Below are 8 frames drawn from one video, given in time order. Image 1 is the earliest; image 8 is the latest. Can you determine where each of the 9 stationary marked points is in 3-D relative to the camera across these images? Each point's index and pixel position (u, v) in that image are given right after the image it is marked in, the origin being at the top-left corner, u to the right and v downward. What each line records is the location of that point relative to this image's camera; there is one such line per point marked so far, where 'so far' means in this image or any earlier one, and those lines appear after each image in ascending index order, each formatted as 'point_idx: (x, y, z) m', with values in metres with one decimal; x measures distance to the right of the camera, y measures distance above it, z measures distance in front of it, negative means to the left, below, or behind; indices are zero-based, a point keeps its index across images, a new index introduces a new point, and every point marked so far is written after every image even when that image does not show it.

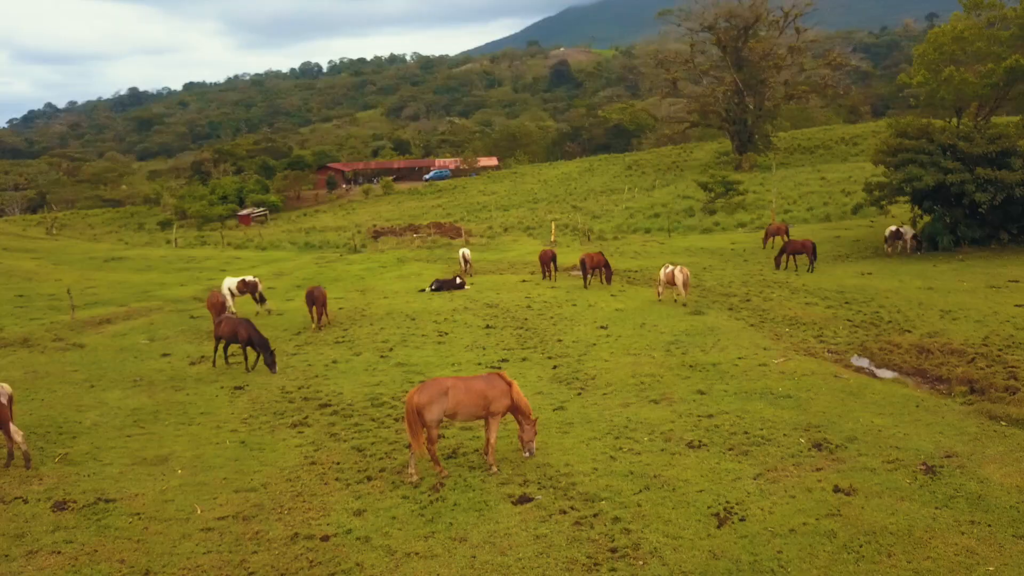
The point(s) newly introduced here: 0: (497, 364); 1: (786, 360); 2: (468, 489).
0: (-0.1, -1.2, +12.9) m
1: (+4.1, -1.1, +12.4) m
2: (-0.4, -1.9, +7.7) m
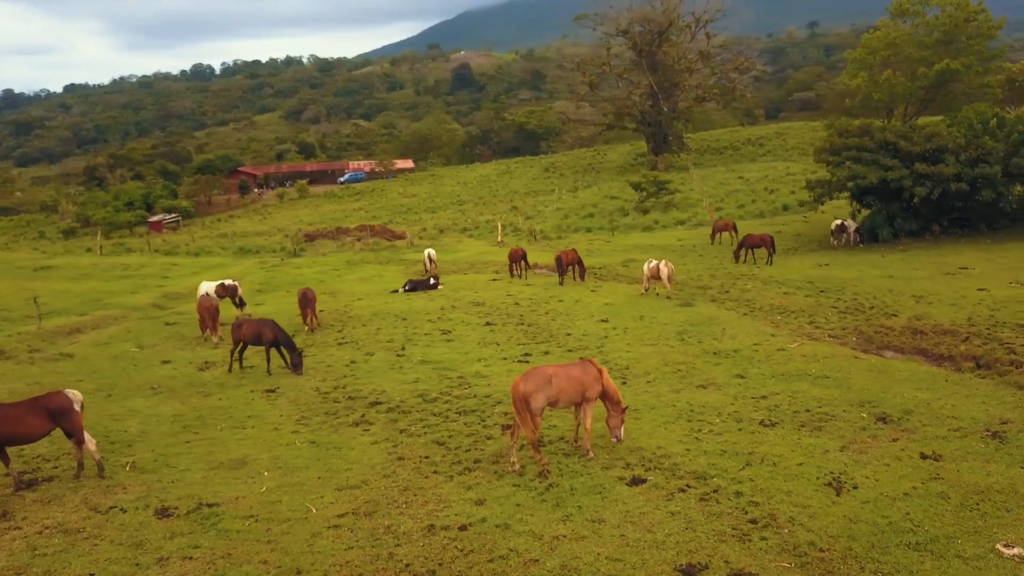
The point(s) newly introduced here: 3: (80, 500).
0: (+0.2, -1.1, +13.1) m
1: (+4.5, -0.9, +13.0) m
2: (+0.6, -1.8, +7.9) m
3: (-3.9, -1.9, +7.6) m
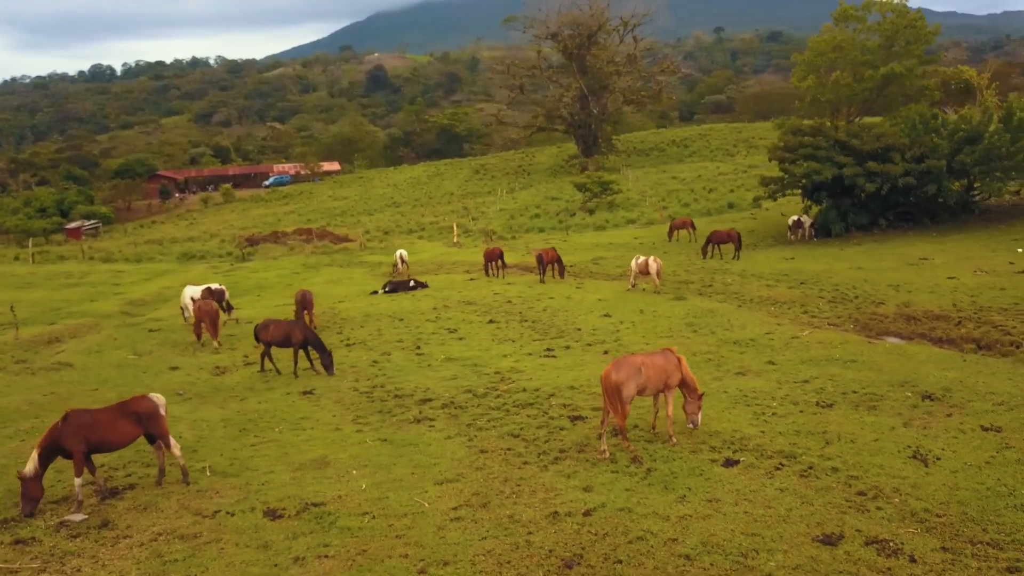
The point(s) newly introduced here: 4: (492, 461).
0: (+0.6, -1.0, +13.3) m
1: (+4.9, -0.7, +13.6) m
2: (+1.5, -1.7, +8.1) m
3: (-2.9, -1.9, +7.4) m
4: (-0.2, -1.7, +8.4) m
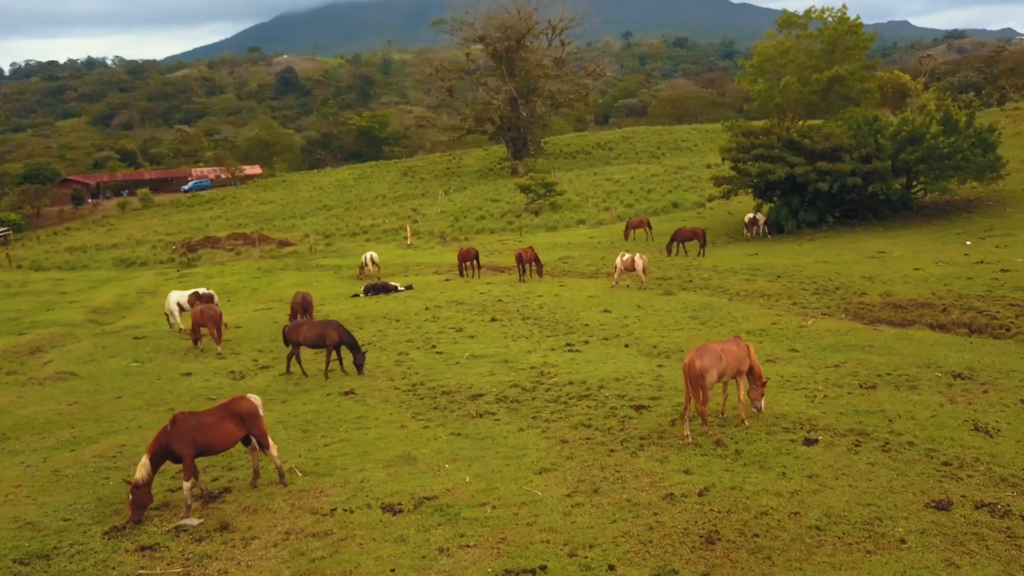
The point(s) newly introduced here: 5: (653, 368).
0: (+1.0, -1.0, +13.5) m
1: (+5.2, -0.6, +14.3) m
2: (+2.4, -1.5, +8.5) m
3: (-1.9, -1.9, +7.3) m
4: (+0.7, -1.7, +8.6) m
5: (+2.0, -1.1, +11.7) m
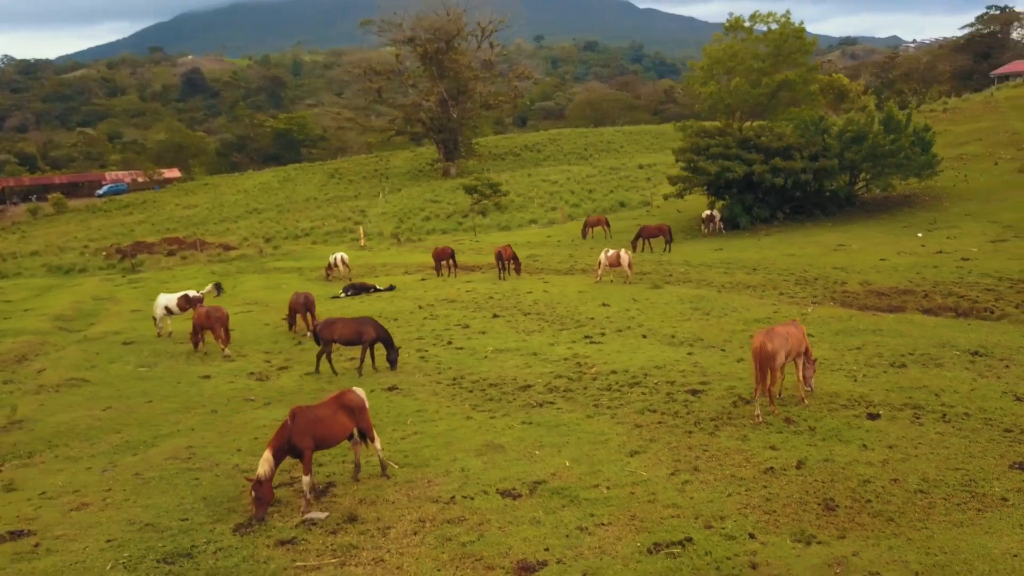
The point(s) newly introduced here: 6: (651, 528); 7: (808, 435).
0: (+1.3, -0.8, +13.8) m
1: (+5.4, -0.4, +15.1) m
2: (+3.3, -1.4, +8.9) m
3: (-0.9, -1.8, +7.3) m
4: (+1.6, -1.5, +8.9) m
5: (+2.5, -1.0, +12.1) m
6: (+1.1, -1.9, +6.6) m
7: (+3.0, -1.5, +8.5) m
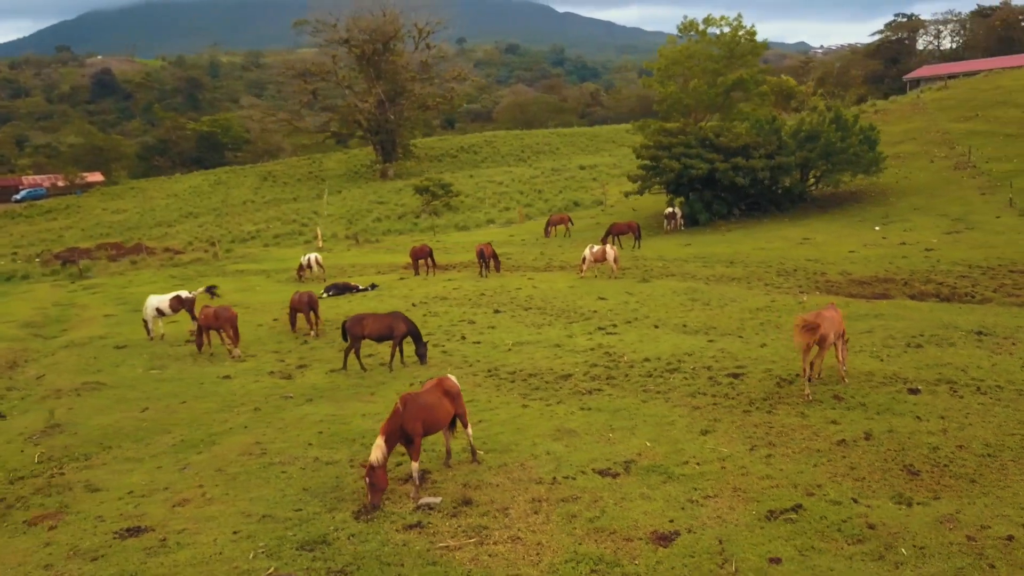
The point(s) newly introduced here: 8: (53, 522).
0: (+1.6, -0.7, +14.1) m
1: (+5.5, -0.2, +15.8) m
2: (+4.0, -1.2, +9.5) m
3: (0.0, -1.7, +7.5) m
4: (+2.3, -1.4, +9.2) m
5: (+3.0, -0.8, +12.5) m
6: (+2.0, -1.8, +7.0) m
7: (+3.8, -1.3, +9.0) m
8: (-3.7, -1.9, +6.8) m
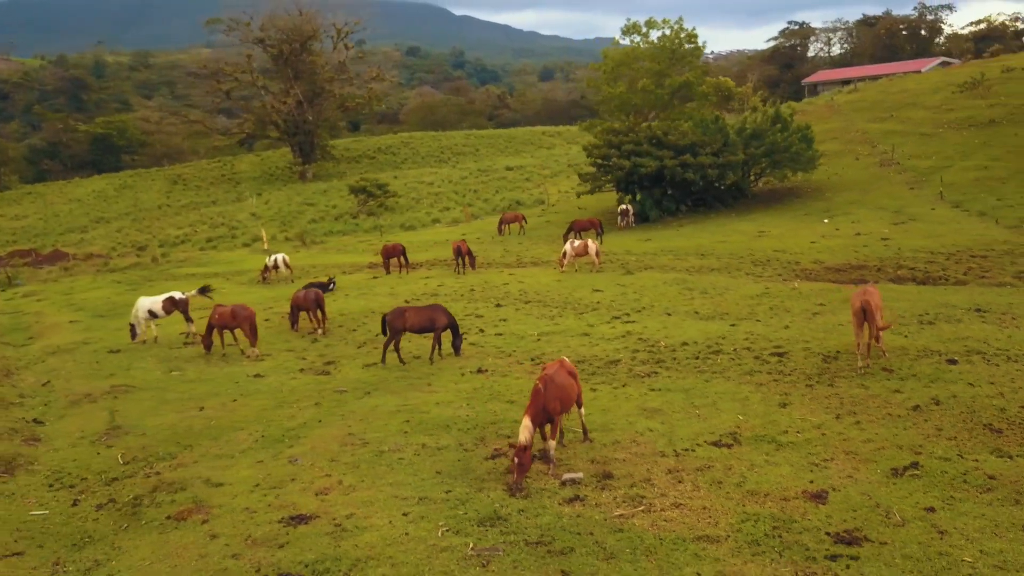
0: (+1.9, -0.5, +14.6) m
1: (+5.6, +0.1, +16.6) m
2: (+4.9, -1.0, +10.2) m
3: (+1.1, -1.5, +7.7) m
4: (+3.2, -1.2, +9.8) m
5: (+3.5, -0.6, +13.1) m
6: (+3.2, -1.5, +7.5) m
7: (+4.7, -1.1, +9.7) m
8: (-2.5, -1.8, +6.6) m
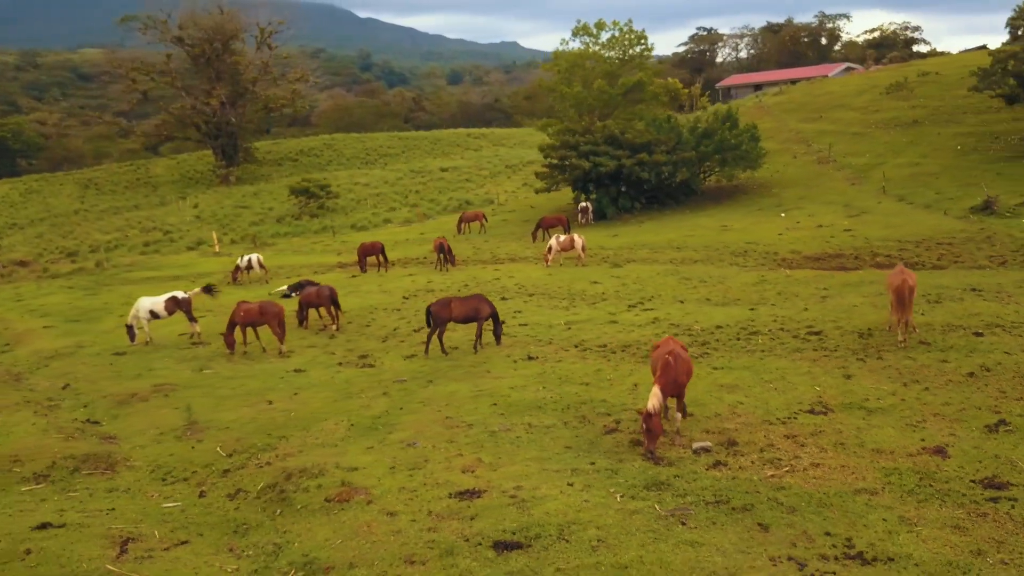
0: (+2.3, -0.3, +15.0) m
1: (+5.7, +0.3, +17.5) m
2: (+5.7, -0.7, +11.0) m
3: (+2.2, -1.3, +8.1) m
4: (+4.1, -0.9, +10.4) m
5: (+4.0, -0.4, +13.8) m
6: (+4.4, -1.3, +8.1) m
7: (+5.6, -0.8, +10.5) m
8: (-1.2, -1.7, +6.6) m
